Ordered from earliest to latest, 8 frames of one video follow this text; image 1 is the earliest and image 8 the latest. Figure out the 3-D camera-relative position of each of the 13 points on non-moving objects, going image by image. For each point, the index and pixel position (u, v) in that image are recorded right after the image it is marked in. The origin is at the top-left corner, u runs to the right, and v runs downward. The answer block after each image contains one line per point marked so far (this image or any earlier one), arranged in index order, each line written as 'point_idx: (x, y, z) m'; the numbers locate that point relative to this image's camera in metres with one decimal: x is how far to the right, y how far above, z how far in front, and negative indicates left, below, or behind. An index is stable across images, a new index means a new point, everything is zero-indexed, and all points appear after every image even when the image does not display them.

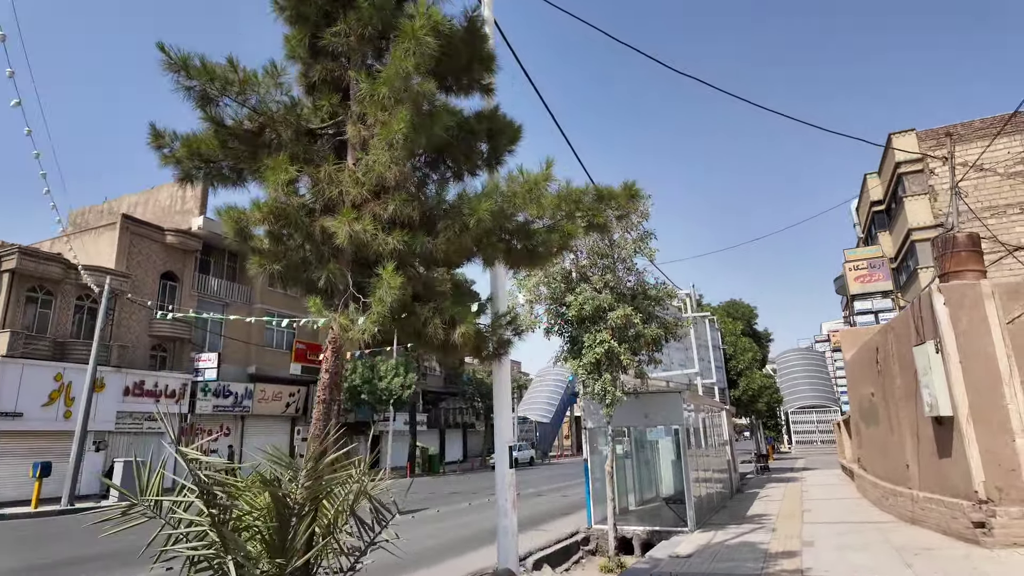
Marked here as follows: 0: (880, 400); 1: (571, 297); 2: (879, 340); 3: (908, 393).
0: (+7.2, -2.2, +11.7) m
1: (+1.1, -0.2, +10.9) m
2: (+7.1, -1.0, +11.5) m
3: (+6.7, -1.8, +10.1) m
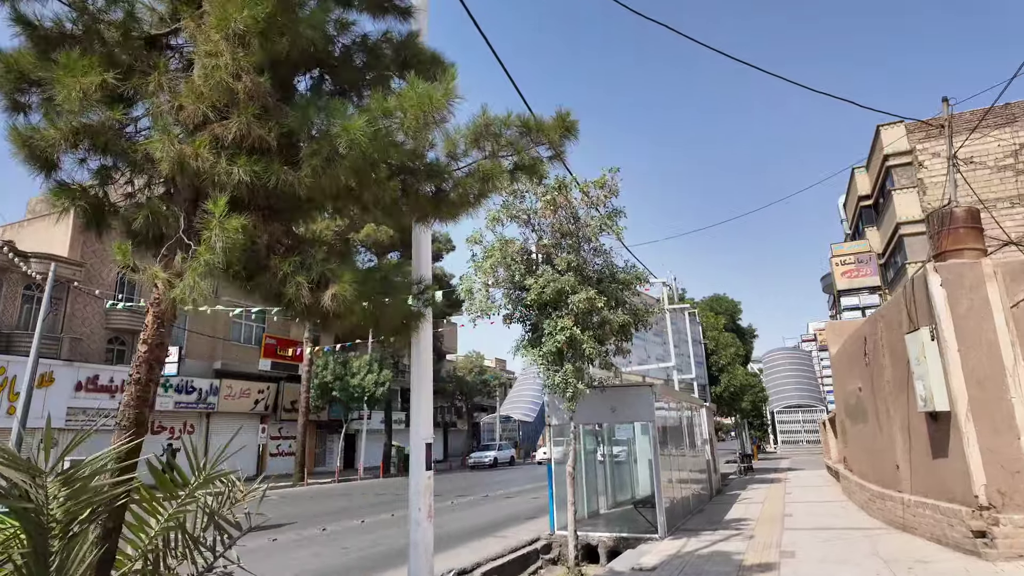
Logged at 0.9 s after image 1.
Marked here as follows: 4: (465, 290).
0: (+6.4, -1.9, +10.8) m
1: (+0.3, +0.1, +9.8) m
2: (+6.3, -0.8, +10.6) m
3: (+6.0, -1.5, +9.1) m
4: (-0.8, -0.1, +10.4) m
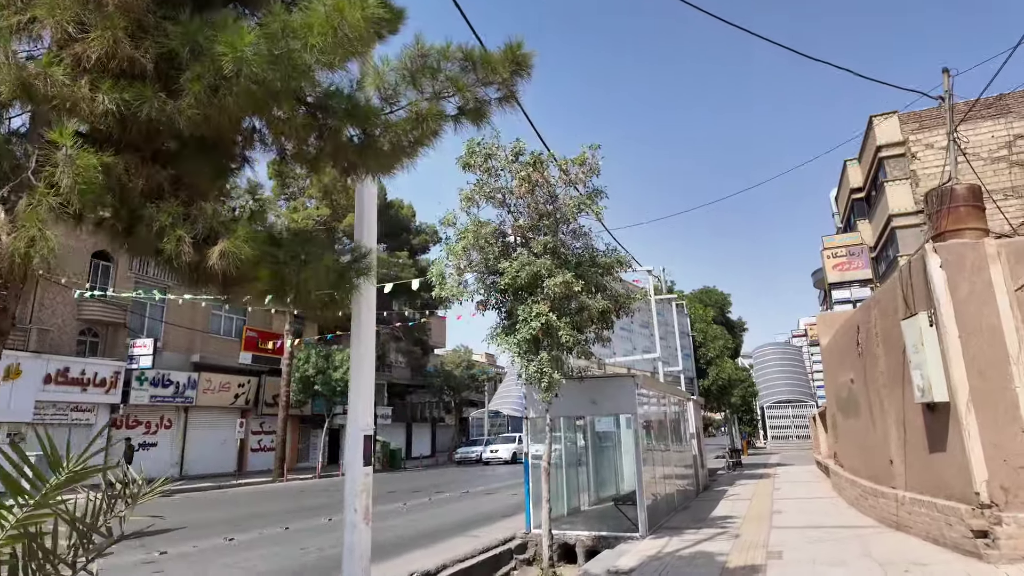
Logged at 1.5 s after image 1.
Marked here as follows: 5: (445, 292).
0: (+6.0, -1.7, +10.3) m
1: (-0.1, +0.4, +9.2) m
2: (+5.9, -0.5, +10.1) m
3: (+5.5, -1.3, +8.6) m
4: (-1.2, +0.2, +9.8) m
5: (-1.1, -0.1, +9.4) m
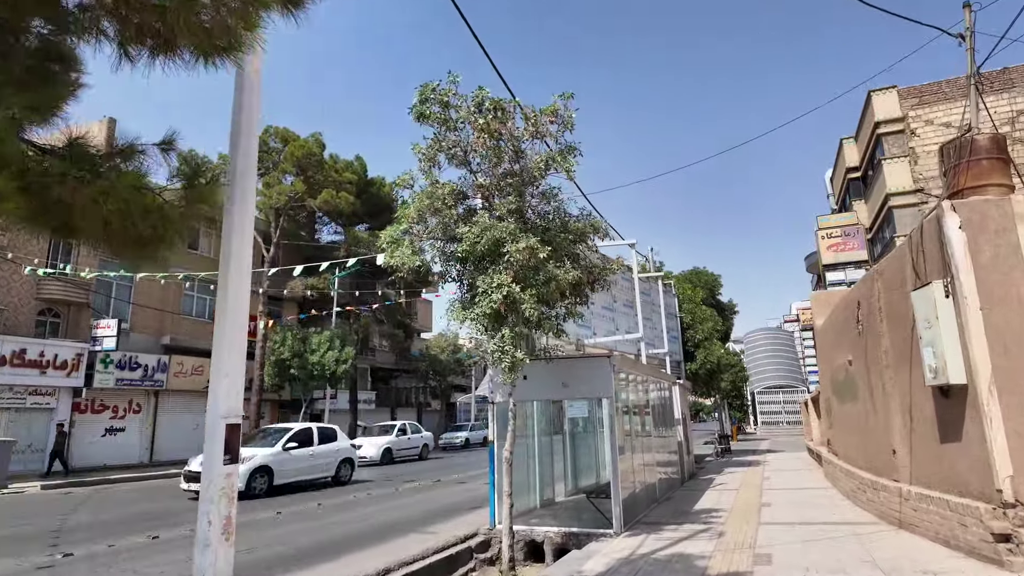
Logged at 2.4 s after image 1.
0: (+5.4, -1.3, +9.3) m
1: (-0.7, +0.8, +8.1) m
2: (+5.3, -0.1, +9.1) m
3: (+5.0, -0.9, +7.6) m
4: (-1.8, +0.7, +8.7) m
5: (-1.7, +0.4, +8.3) m
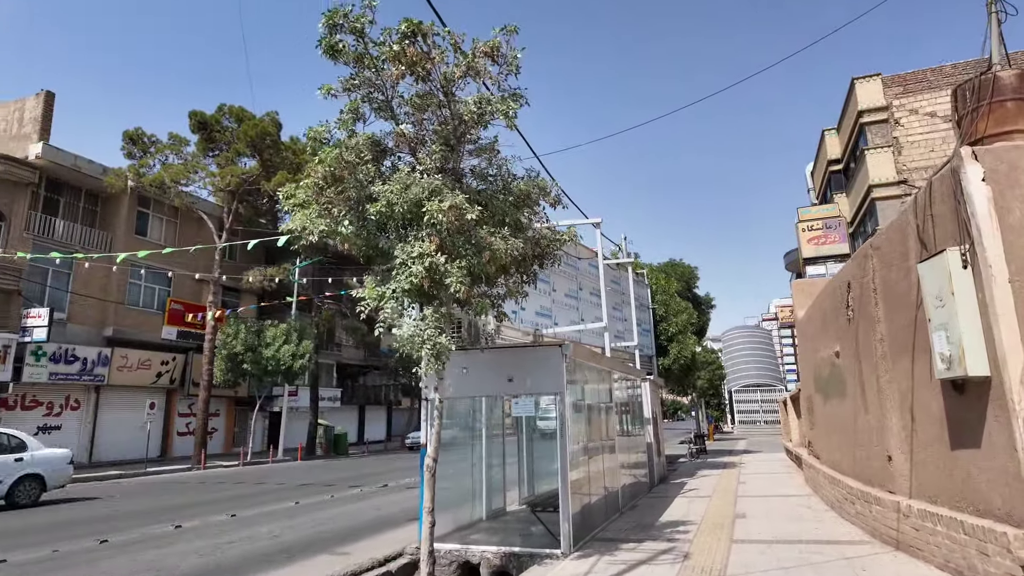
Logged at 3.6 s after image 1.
0: (+4.6, -1.0, +8.1) m
1: (-1.5, +1.2, +6.7) m
2: (+4.4, +0.2, +7.8) m
3: (+4.2, -0.6, +6.4) m
4: (-2.6, +1.0, +7.2) m
5: (-2.5, +0.7, +6.9) m
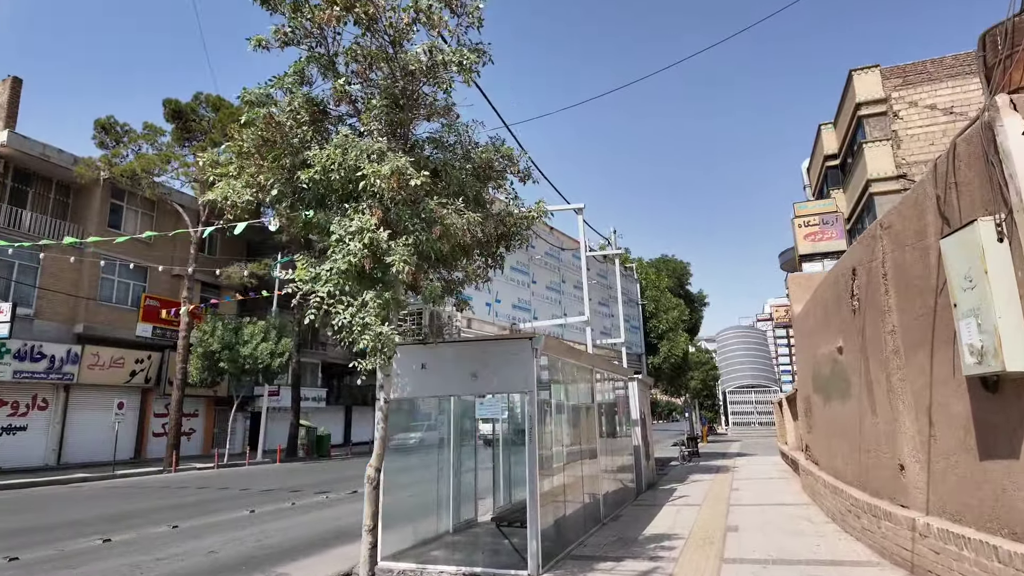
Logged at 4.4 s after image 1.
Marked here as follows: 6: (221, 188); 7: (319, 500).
0: (+4.1, -0.8, +7.2) m
1: (-1.9, +1.3, +5.8) m
2: (+4.0, +0.3, +7.0) m
3: (+3.7, -0.5, +5.5) m
4: (-3.1, +1.2, +6.3) m
5: (-2.9, +0.9, +6.0) m
6: (-2.8, +1.0, +5.9) m
7: (-4.1, -4.4, +12.5) m
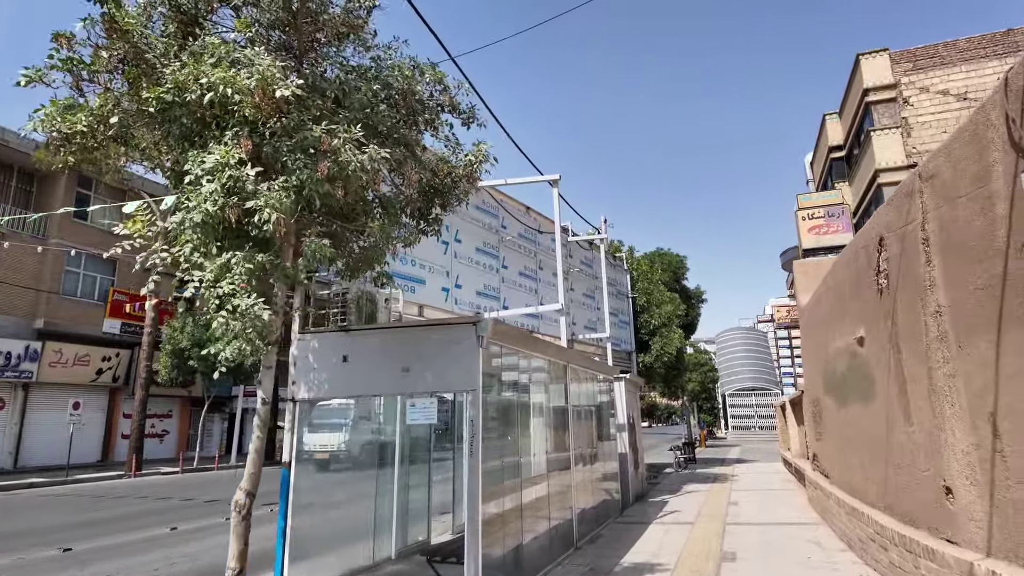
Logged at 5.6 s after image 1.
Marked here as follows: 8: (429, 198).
0: (+3.6, -0.6, +5.8) m
1: (-2.4, +1.6, +4.4) m
2: (+3.5, +0.6, +5.6) m
3: (+3.2, -0.2, +4.1) m
4: (-3.6, +1.5, +4.9) m
5: (-3.5, +1.2, +4.6) m
6: (-3.4, +1.2, +4.5) m
7: (-4.6, -4.2, +11.1) m
8: (-0.8, +0.7, +5.1) m
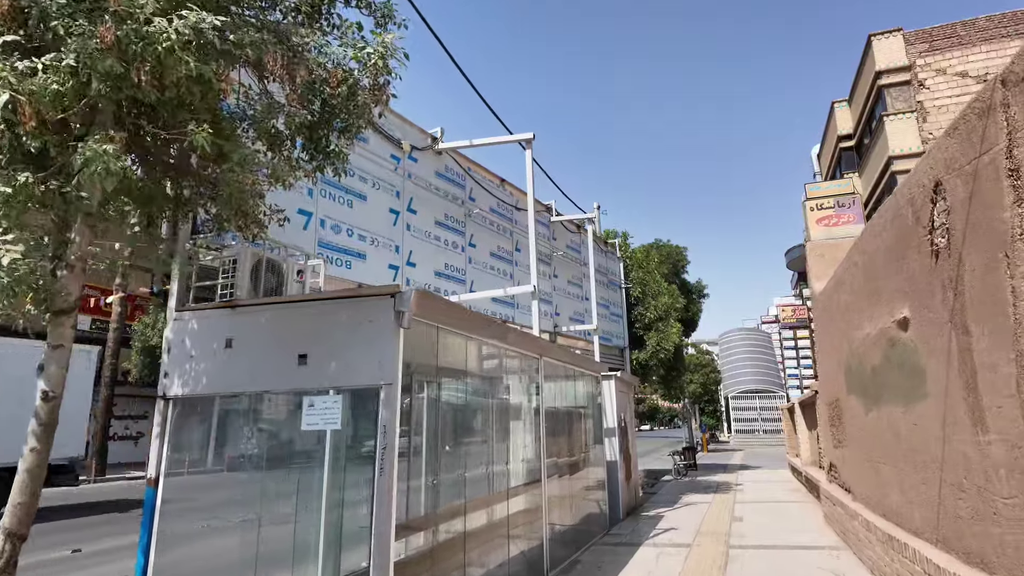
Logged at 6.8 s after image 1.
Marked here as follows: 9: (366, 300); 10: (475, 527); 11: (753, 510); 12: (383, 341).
0: (+3.1, -0.3, +4.4) m
1: (-2.9, +1.9, +3.0) m
2: (+3.0, +0.8, +4.2) m
3: (+2.7, +0.1, +2.7) m
4: (-4.1, +1.7, +3.5) m
5: (-3.9, +1.5, +3.2) m
6: (-3.9, +1.5, +3.2) m
7: (-5.1, -3.9, +9.7) m
8: (-1.2, +1.0, +3.8) m
9: (-1.0, -0.1, +4.3) m
10: (-0.3, -2.3, +5.7) m
11: (+4.5, -4.1, +11.1) m
12: (-0.9, -0.4, +4.2) m
